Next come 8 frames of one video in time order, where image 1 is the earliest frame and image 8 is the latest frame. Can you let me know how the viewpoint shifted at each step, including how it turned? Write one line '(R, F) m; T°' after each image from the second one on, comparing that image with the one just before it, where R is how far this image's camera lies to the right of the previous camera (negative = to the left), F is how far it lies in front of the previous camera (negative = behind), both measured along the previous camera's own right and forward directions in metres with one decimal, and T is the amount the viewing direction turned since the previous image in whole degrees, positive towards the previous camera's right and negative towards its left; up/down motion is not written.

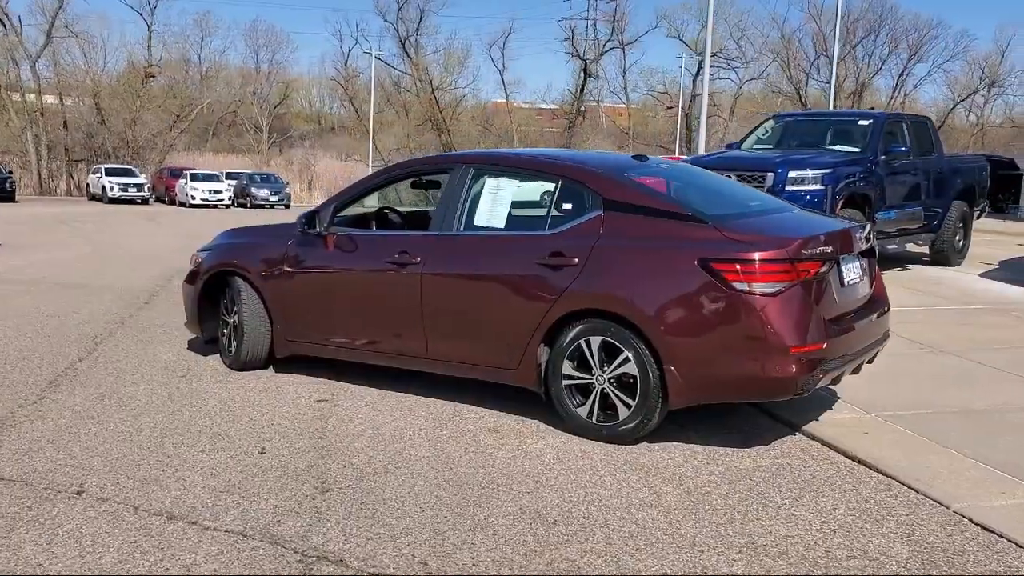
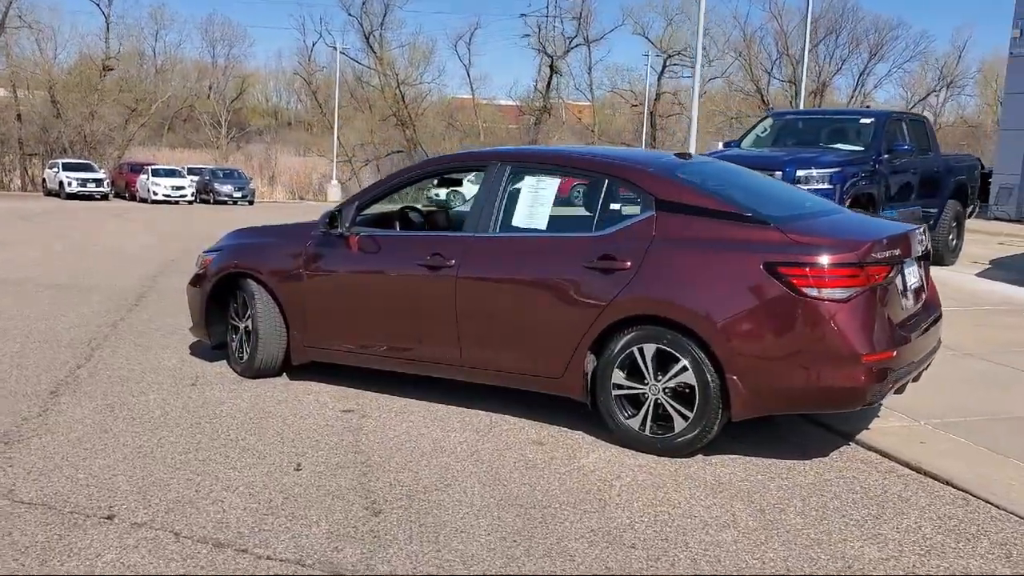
(-0.4, +0.3) m; +2°
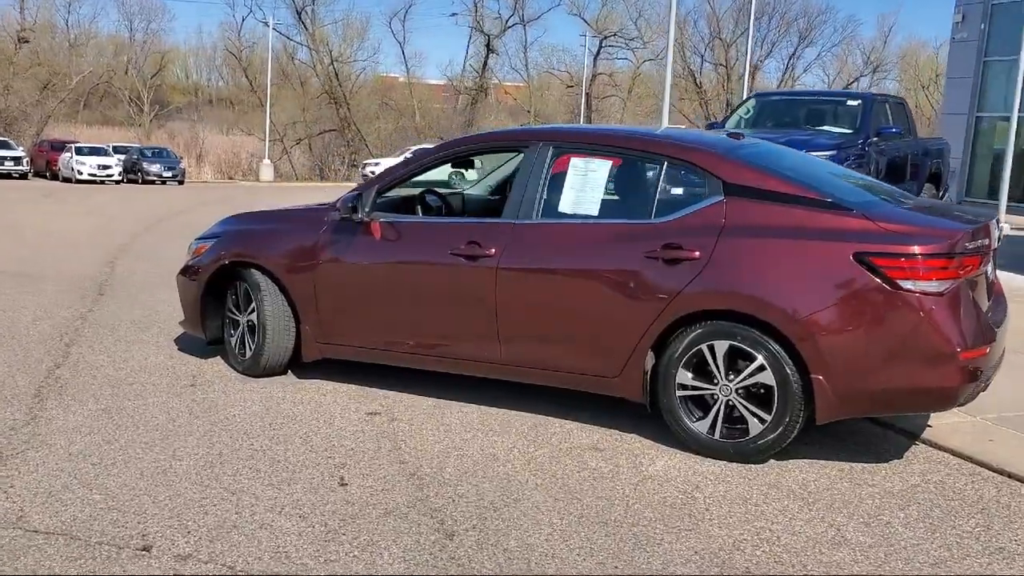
(-0.6, +0.4) m; +4°
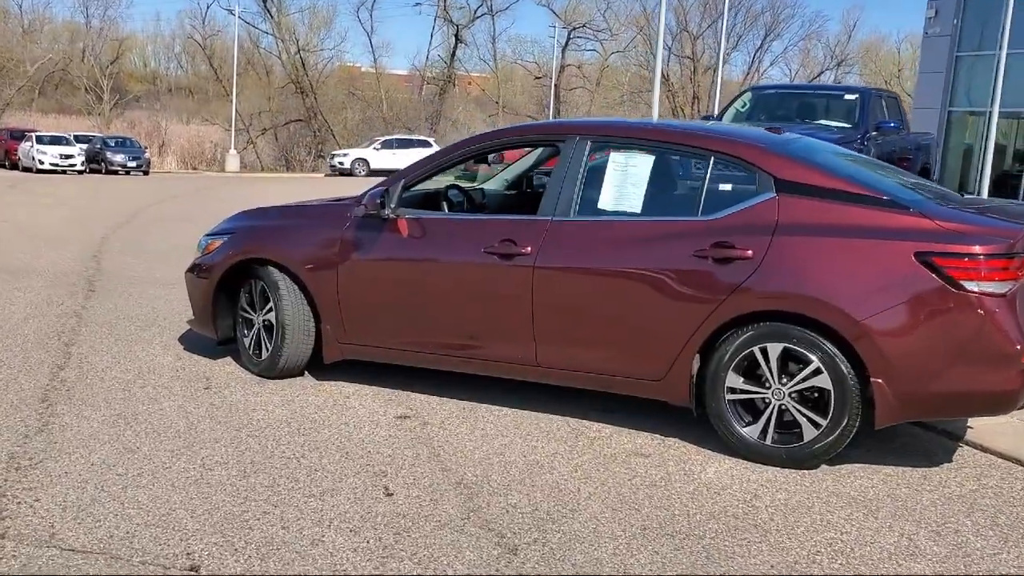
(-0.4, +0.2) m; +2°
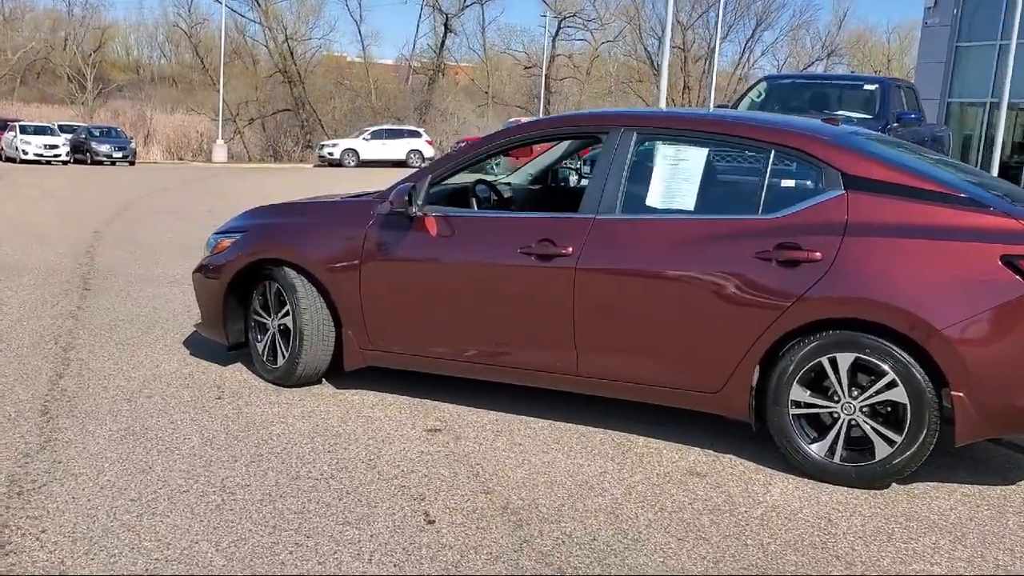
(-0.2, +0.3) m; +1°
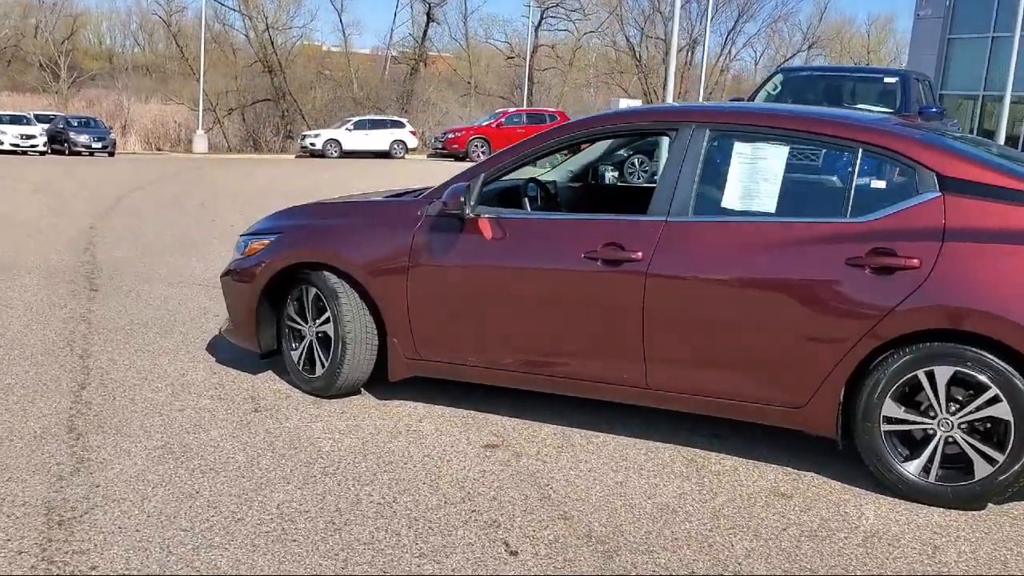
(-0.4, +0.3) m; +1°
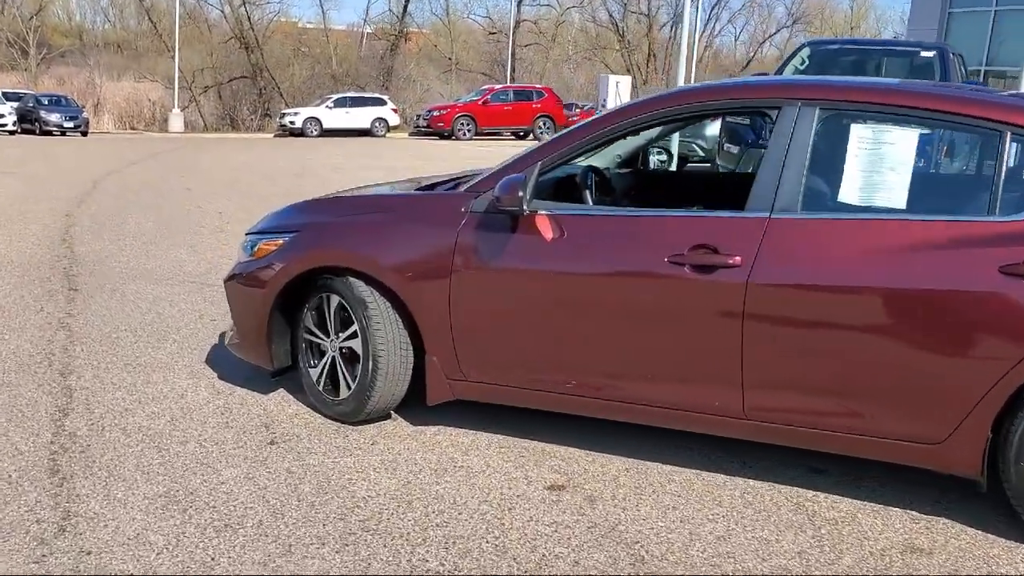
(-0.3, +0.7) m; +1°
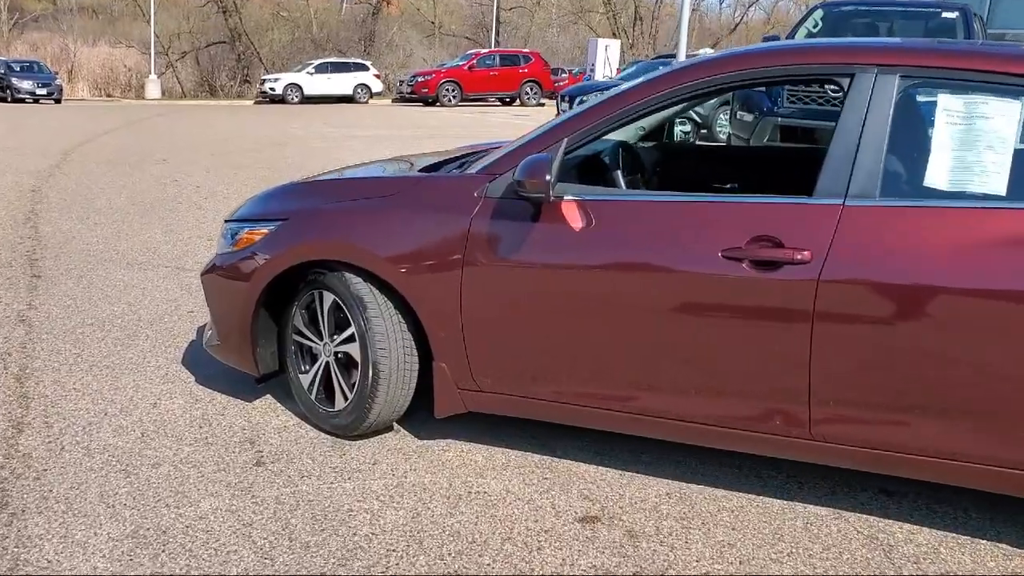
(-0.1, +0.5) m; +1°
